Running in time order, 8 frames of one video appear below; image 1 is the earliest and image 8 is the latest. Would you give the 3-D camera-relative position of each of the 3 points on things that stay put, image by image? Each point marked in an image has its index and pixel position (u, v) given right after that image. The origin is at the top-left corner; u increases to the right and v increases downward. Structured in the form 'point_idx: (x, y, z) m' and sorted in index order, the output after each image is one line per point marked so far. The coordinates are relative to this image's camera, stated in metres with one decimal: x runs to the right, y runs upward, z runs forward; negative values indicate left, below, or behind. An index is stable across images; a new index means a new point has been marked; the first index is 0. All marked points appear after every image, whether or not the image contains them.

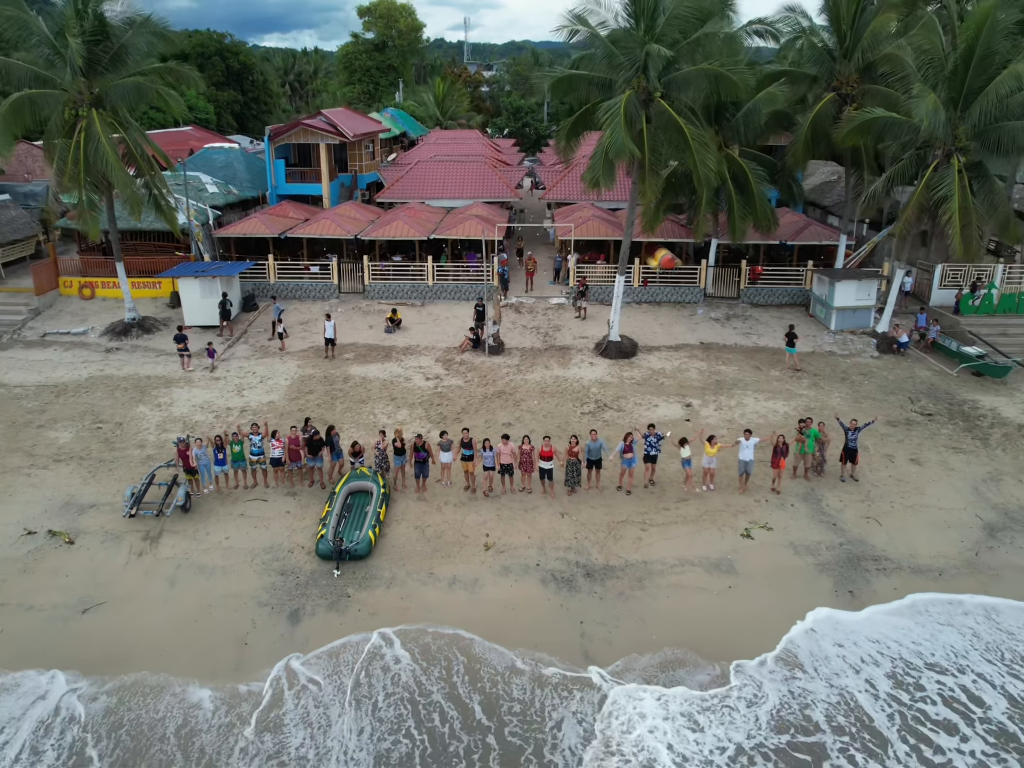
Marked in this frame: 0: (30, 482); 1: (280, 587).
0: (-7.8, -1.6, +14.0) m
1: (-3.1, -2.7, +11.4) m
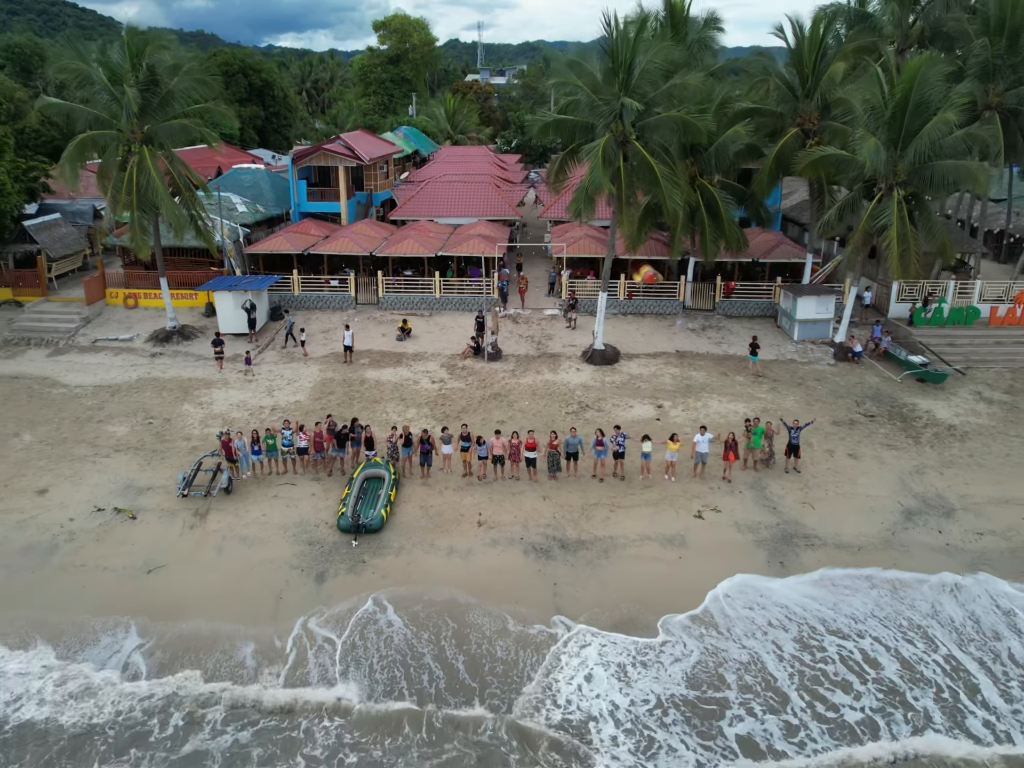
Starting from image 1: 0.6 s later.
0: (-7.9, -1.6, +16.5) m
1: (-3.3, -2.7, +13.8) m
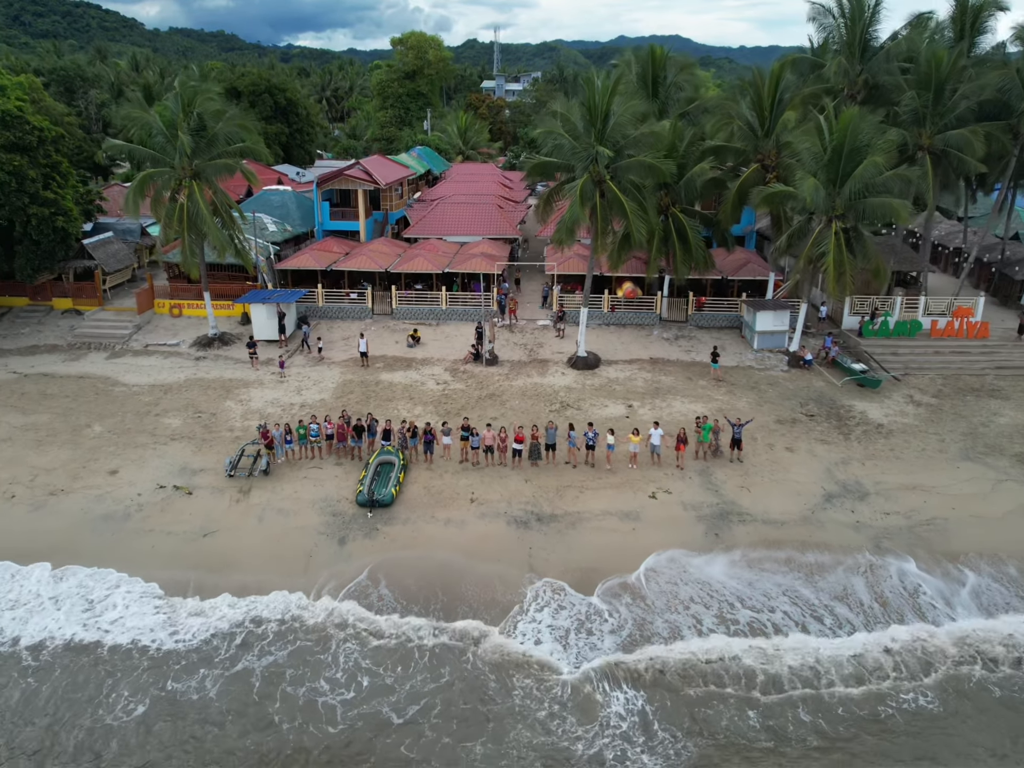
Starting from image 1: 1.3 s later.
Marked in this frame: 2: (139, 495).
0: (-8.2, -1.6, +19.8) m
1: (-3.6, -2.7, +17.1) m
2: (-7.9, -2.3, +18.2) m
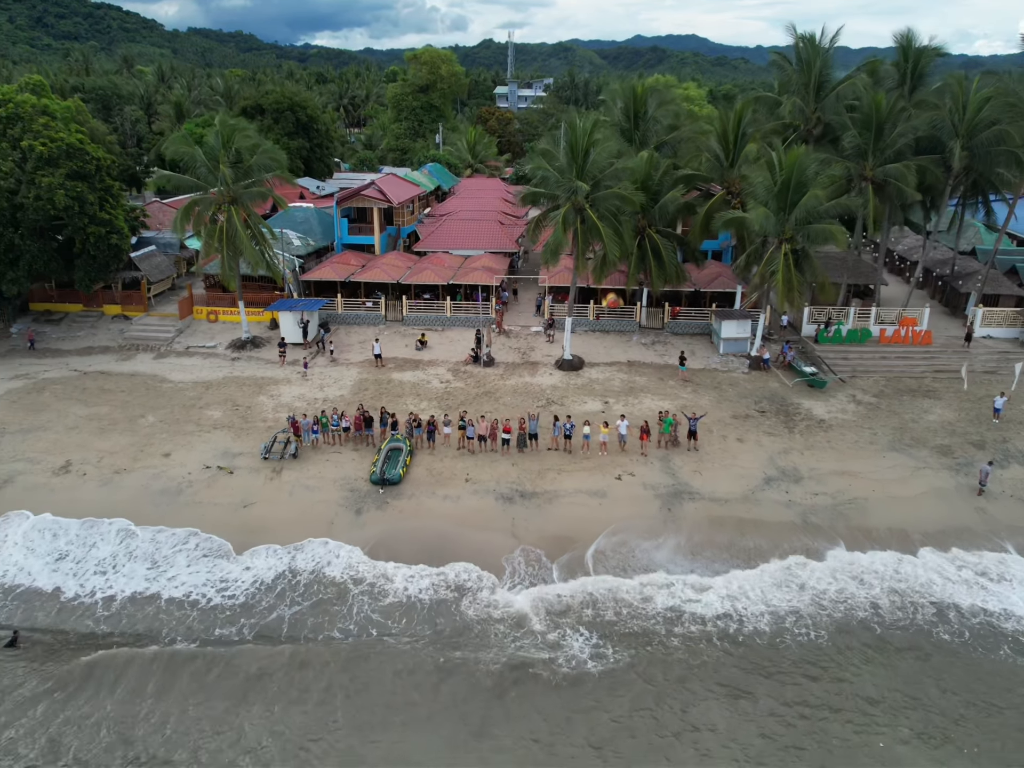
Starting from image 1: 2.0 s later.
0: (-8.4, -1.5, +23.4) m
1: (-3.9, -2.7, +20.6) m
2: (-8.2, -2.3, +21.8) m
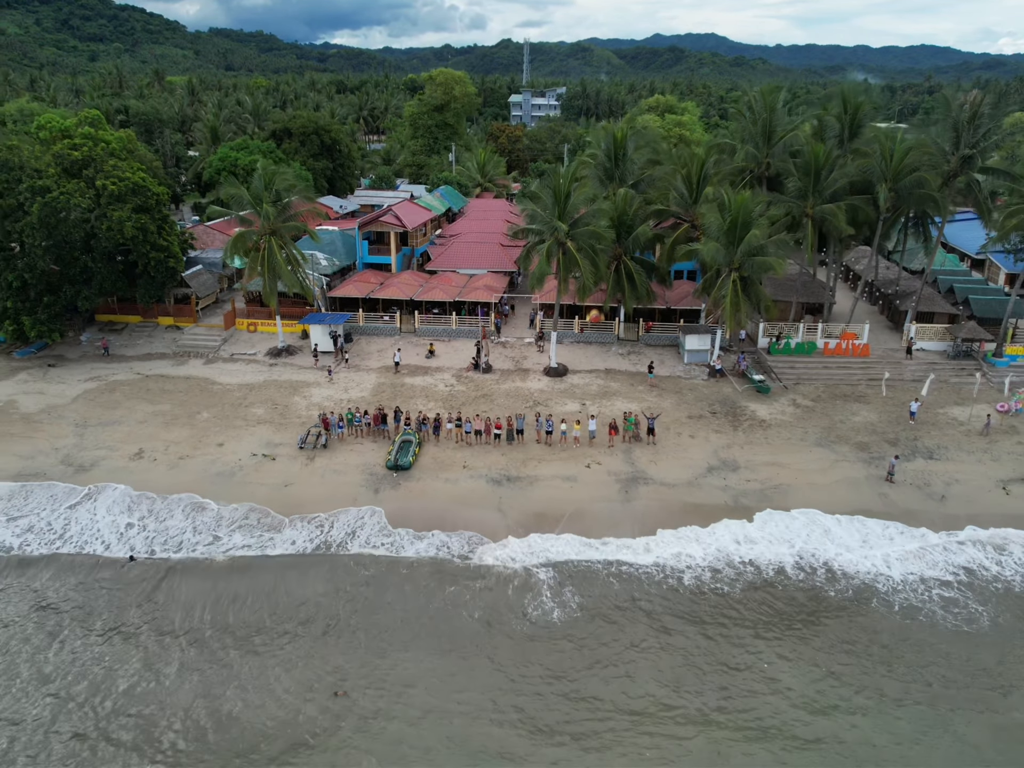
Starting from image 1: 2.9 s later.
0: (-8.7, -1.6, +28.4) m
1: (-4.2, -2.8, +25.5) m
2: (-8.5, -2.4, +26.8) m
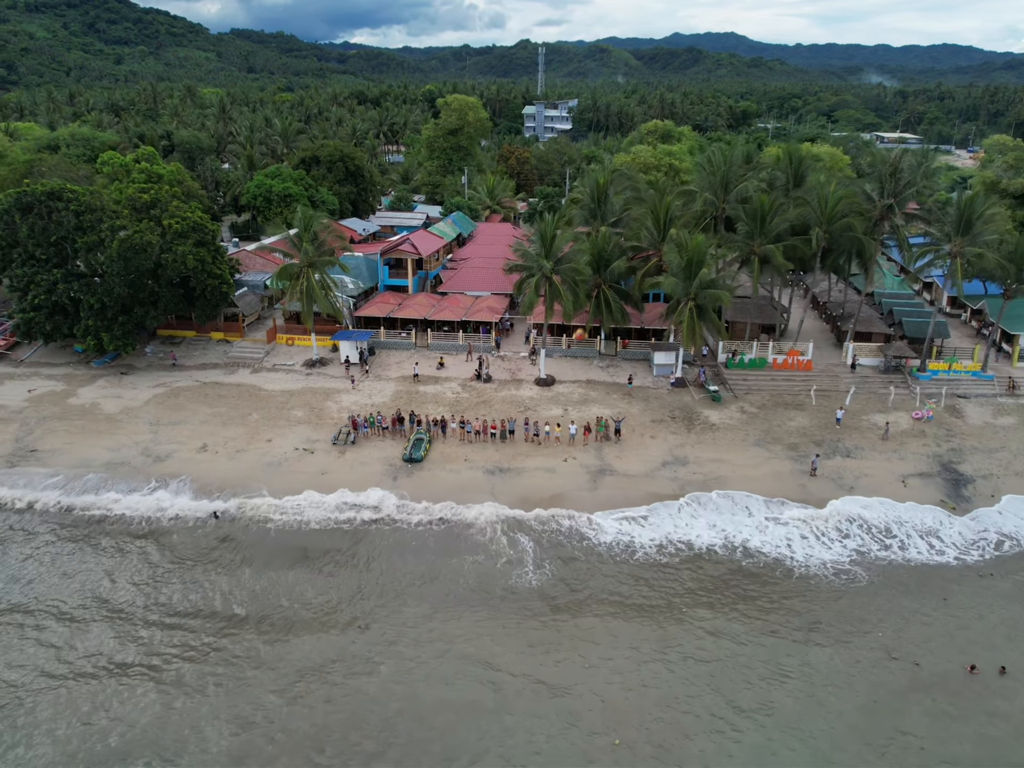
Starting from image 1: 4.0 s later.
0: (-9.0, -1.9, +34.8) m
1: (-4.5, -3.2, +31.9) m
2: (-8.8, -2.7, +33.2) m
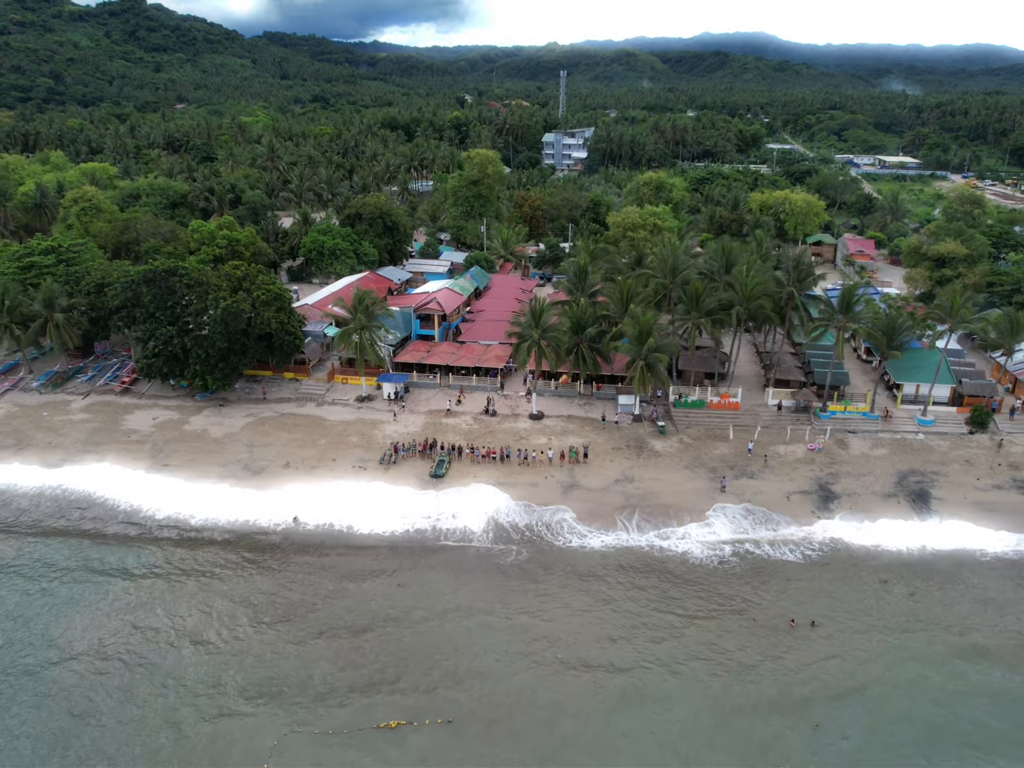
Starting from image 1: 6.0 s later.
0: (-9.1, -3.8, +47.9) m
1: (-4.8, -5.1, +44.8) m
2: (-9.0, -4.6, +46.3) m
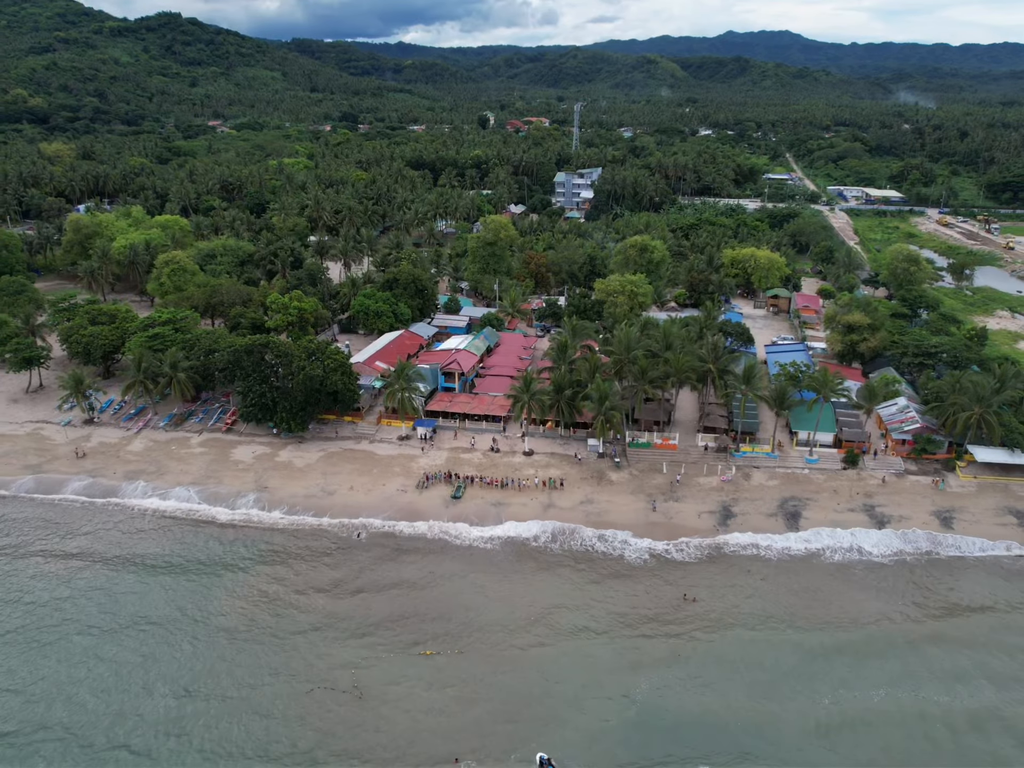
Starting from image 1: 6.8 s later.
0: (-9.3, -7.6, +67.6) m
1: (-5.1, -8.9, +64.5) m
2: (-9.3, -8.3, +66.0) m
